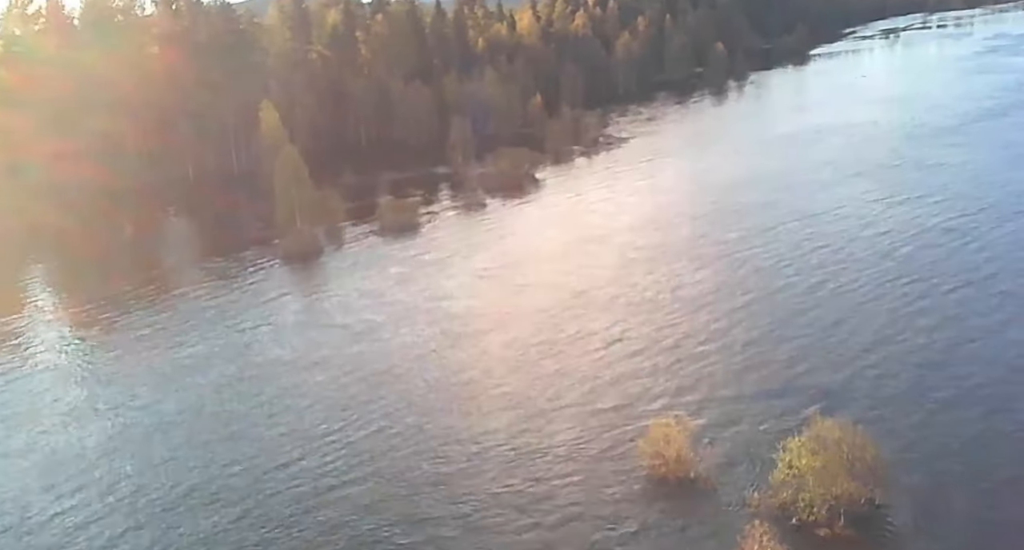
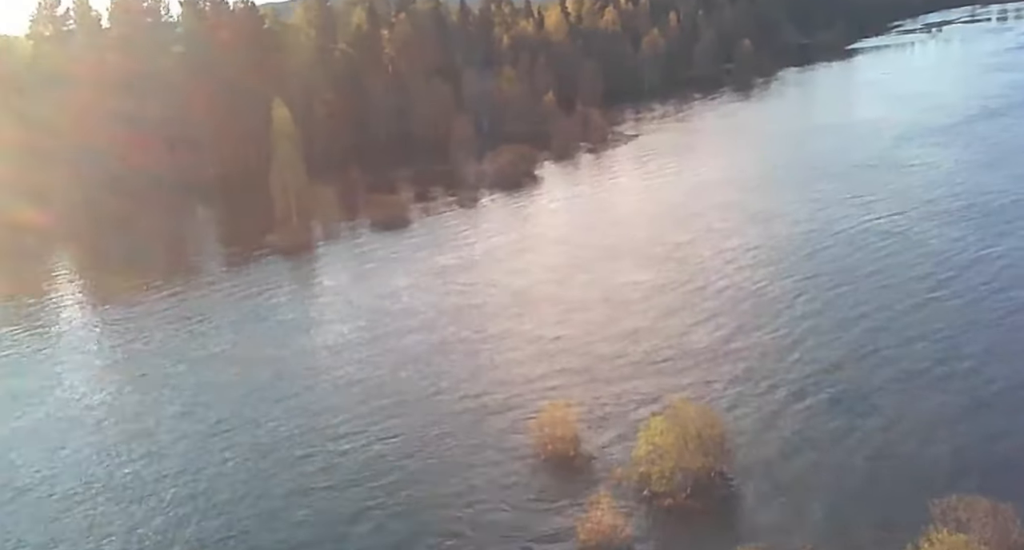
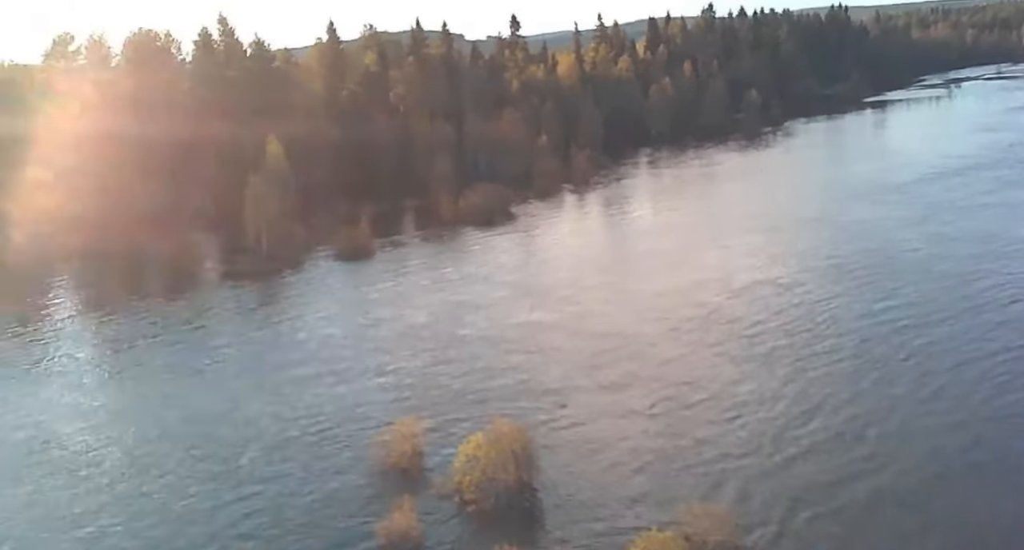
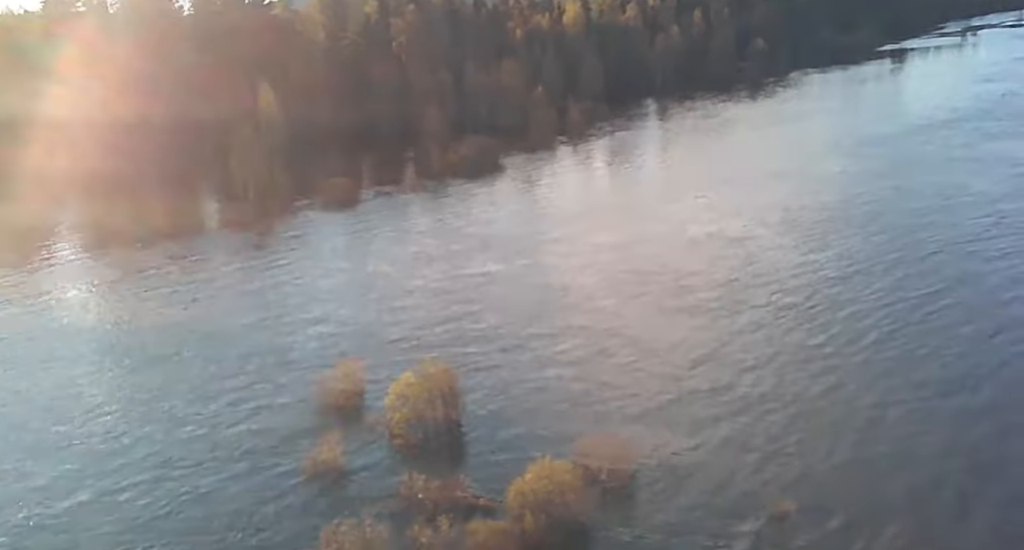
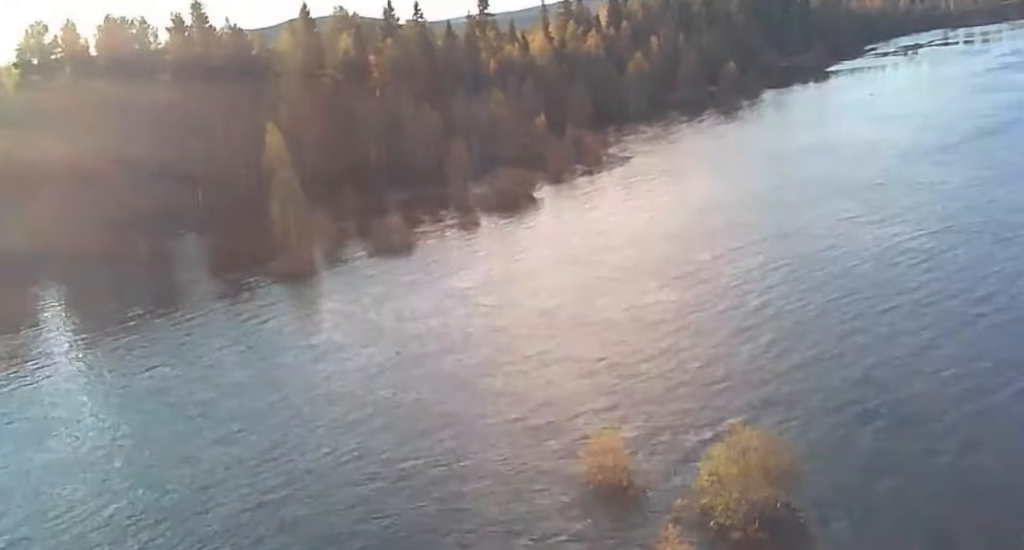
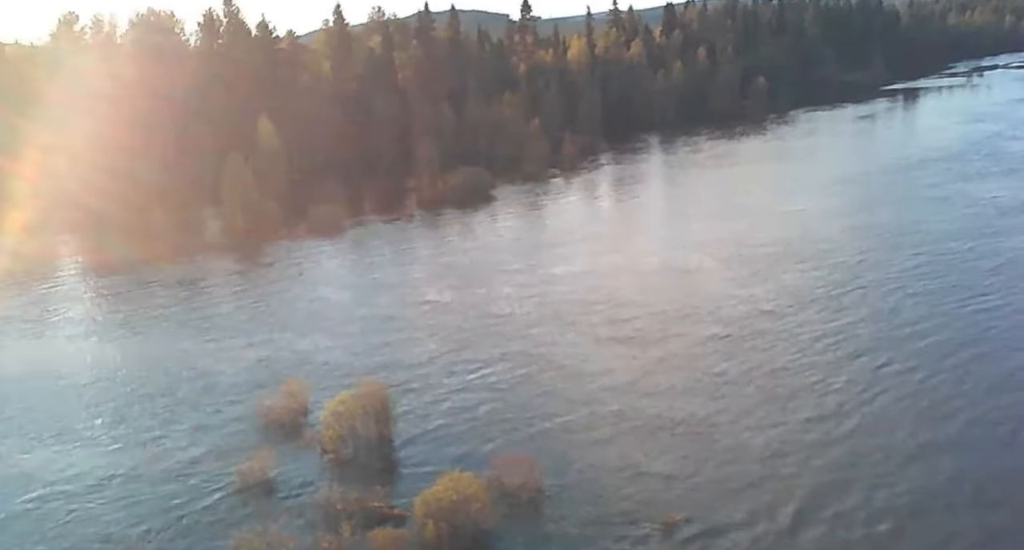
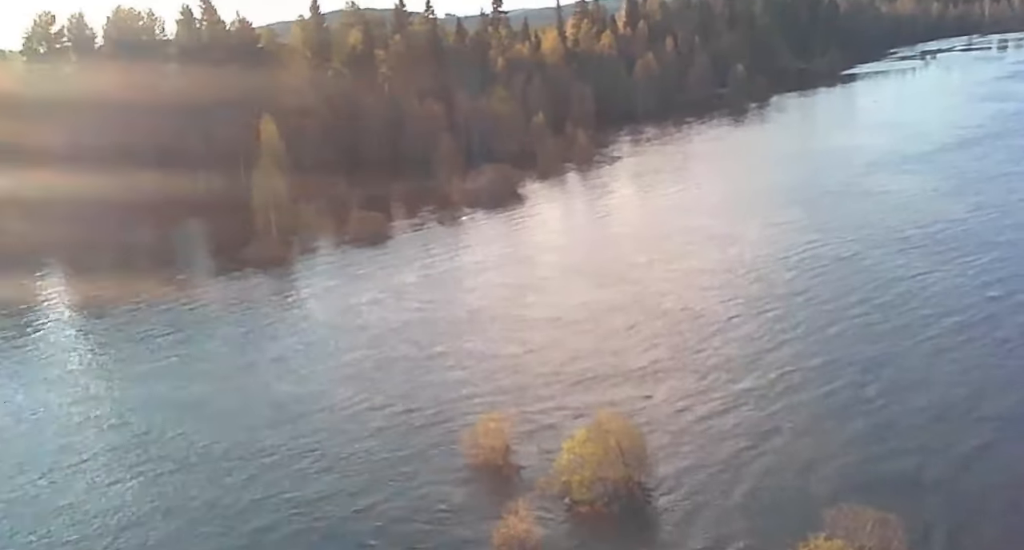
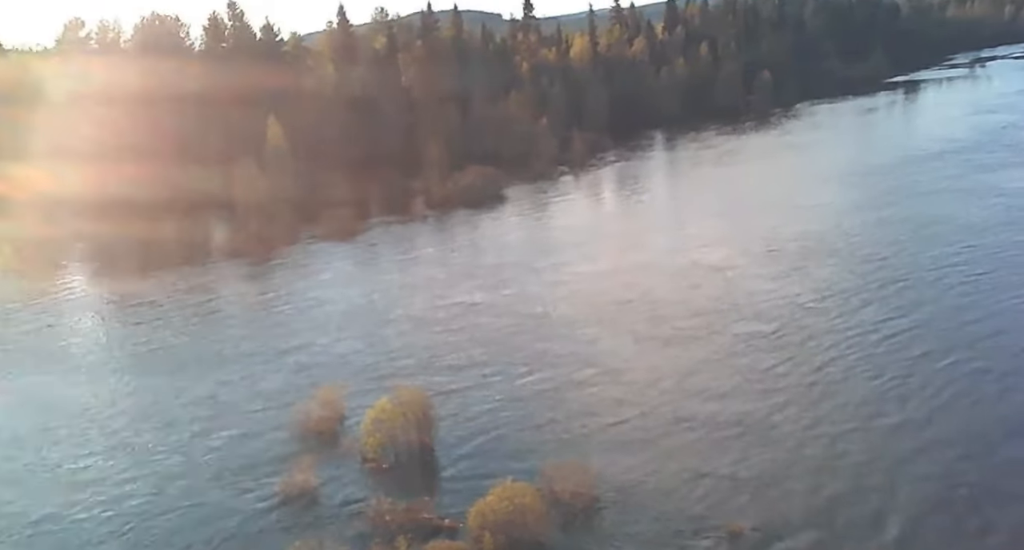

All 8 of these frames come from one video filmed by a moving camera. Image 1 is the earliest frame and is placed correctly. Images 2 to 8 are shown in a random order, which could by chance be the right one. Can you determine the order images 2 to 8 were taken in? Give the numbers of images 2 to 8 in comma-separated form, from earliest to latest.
5, 2, 7, 3, 4, 8, 6
